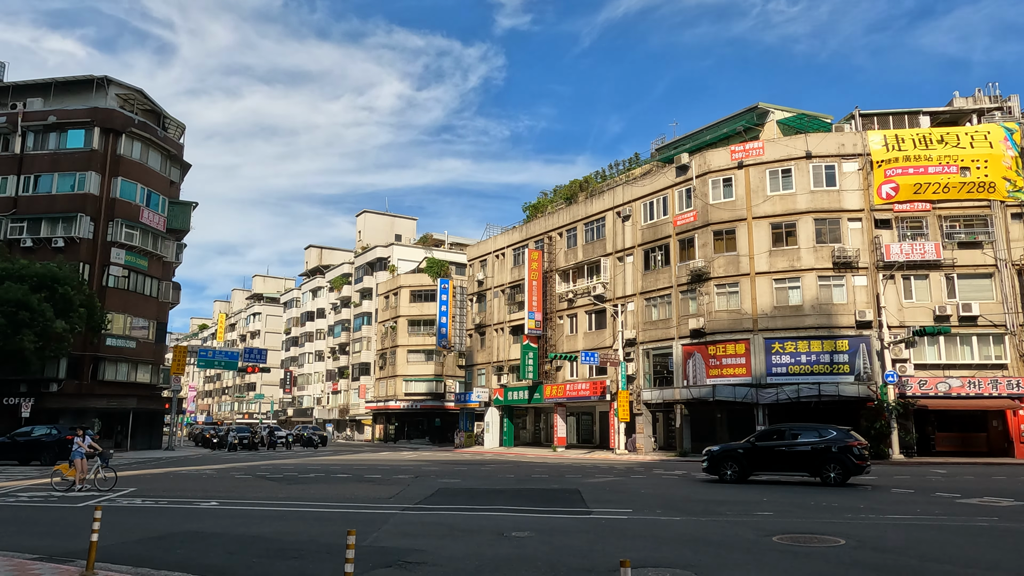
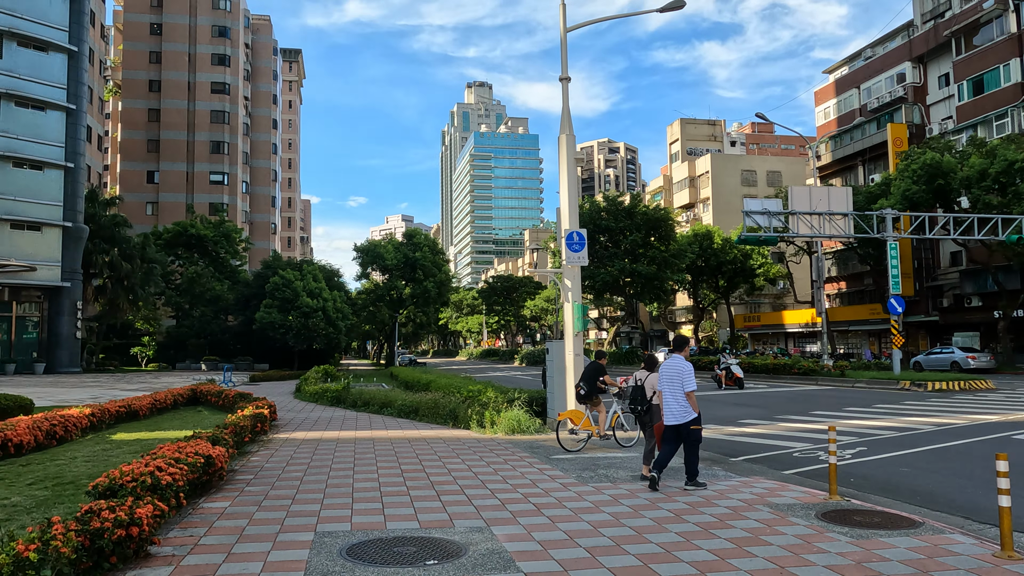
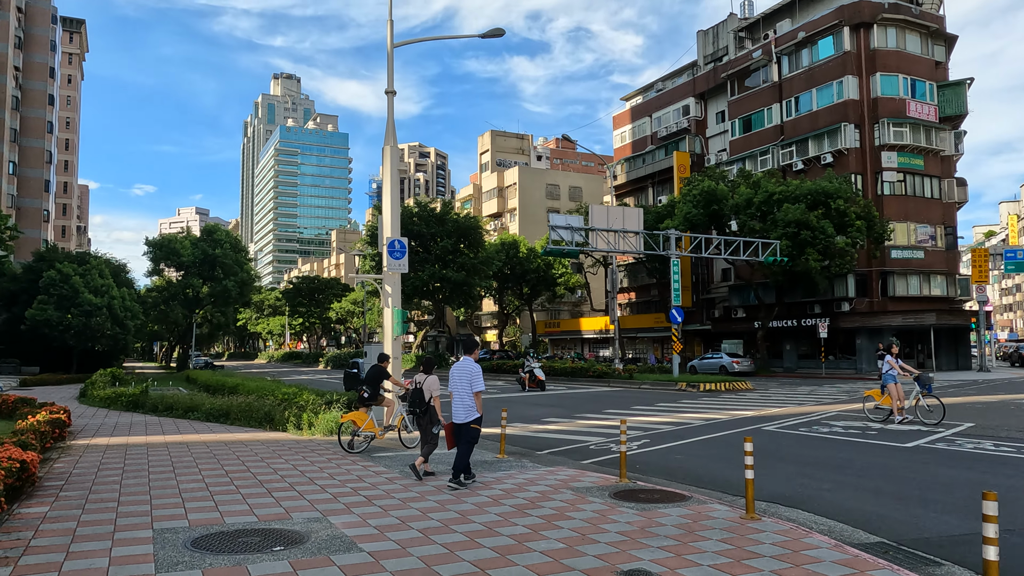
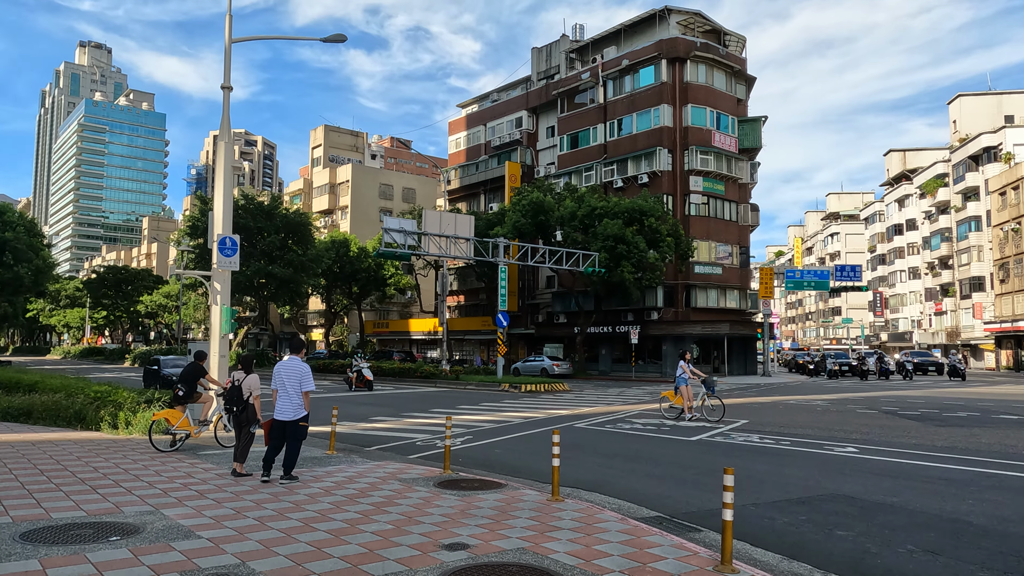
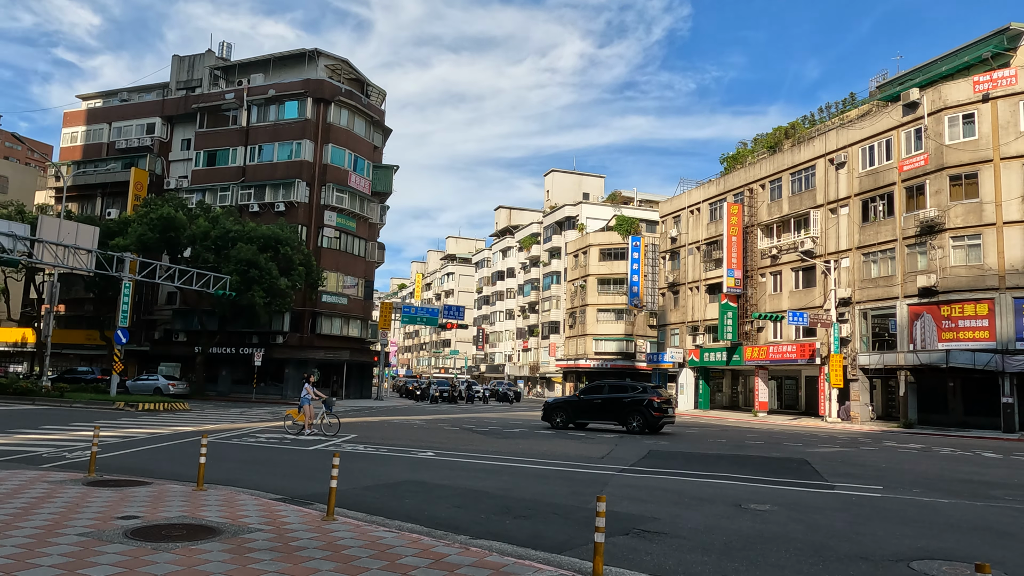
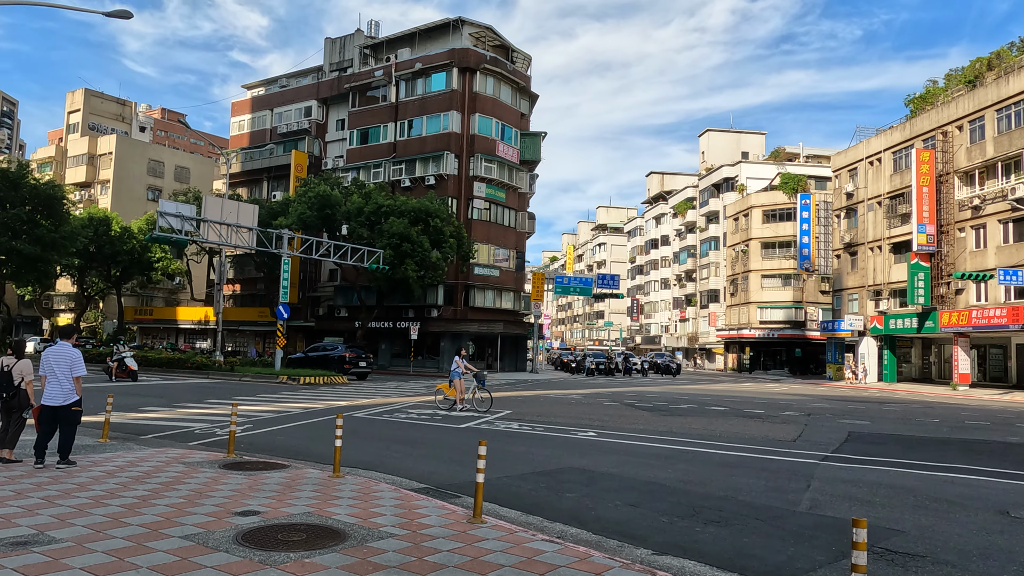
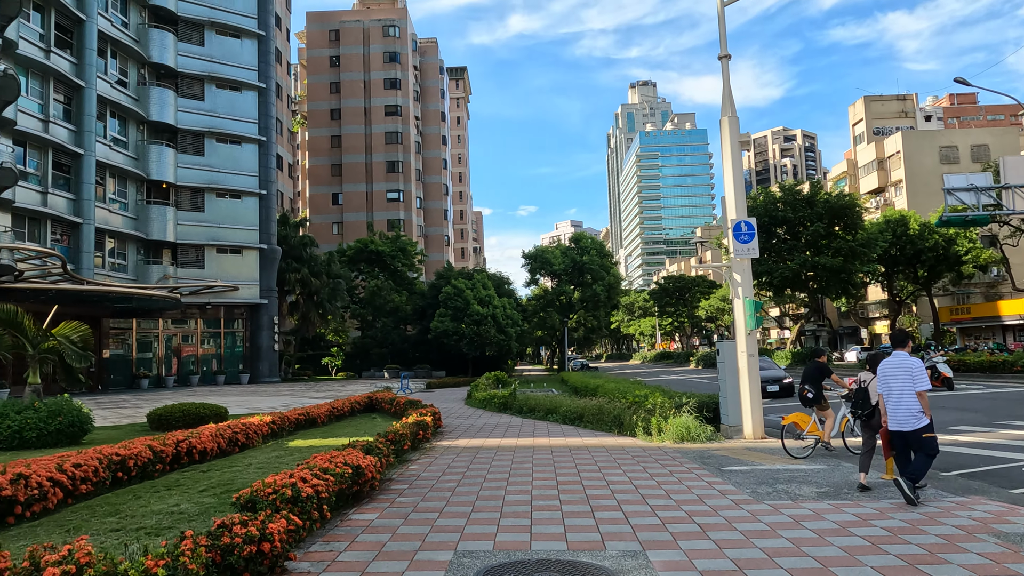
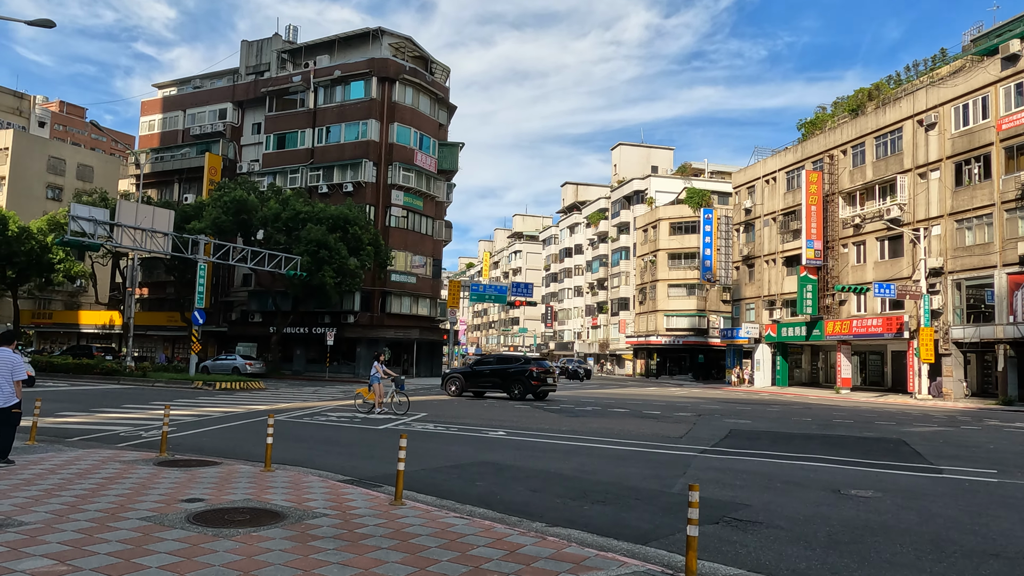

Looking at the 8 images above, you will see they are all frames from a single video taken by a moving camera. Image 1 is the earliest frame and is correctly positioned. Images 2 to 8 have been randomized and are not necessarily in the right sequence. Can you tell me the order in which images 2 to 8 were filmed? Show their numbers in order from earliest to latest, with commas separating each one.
5, 8, 6, 4, 3, 2, 7
